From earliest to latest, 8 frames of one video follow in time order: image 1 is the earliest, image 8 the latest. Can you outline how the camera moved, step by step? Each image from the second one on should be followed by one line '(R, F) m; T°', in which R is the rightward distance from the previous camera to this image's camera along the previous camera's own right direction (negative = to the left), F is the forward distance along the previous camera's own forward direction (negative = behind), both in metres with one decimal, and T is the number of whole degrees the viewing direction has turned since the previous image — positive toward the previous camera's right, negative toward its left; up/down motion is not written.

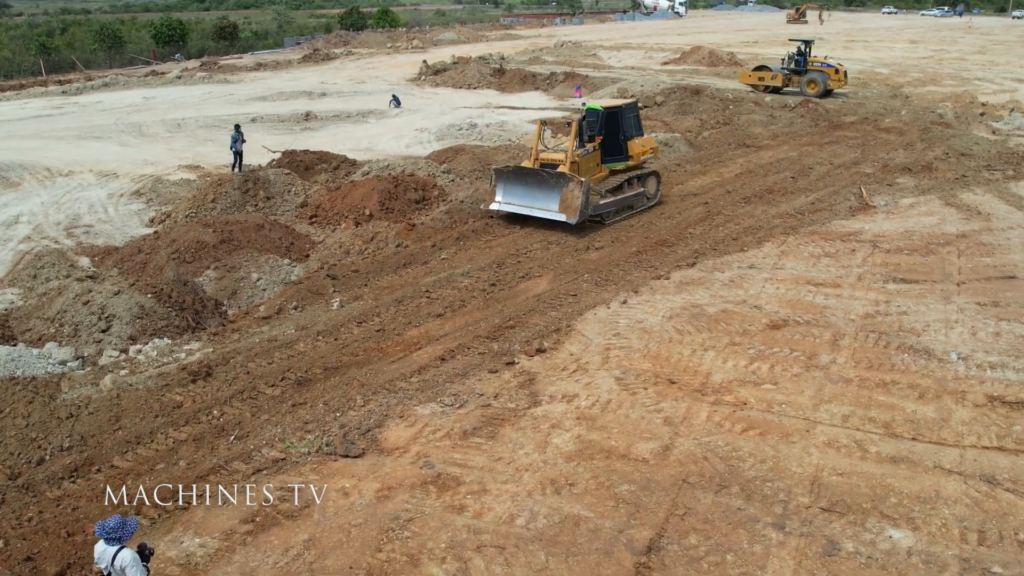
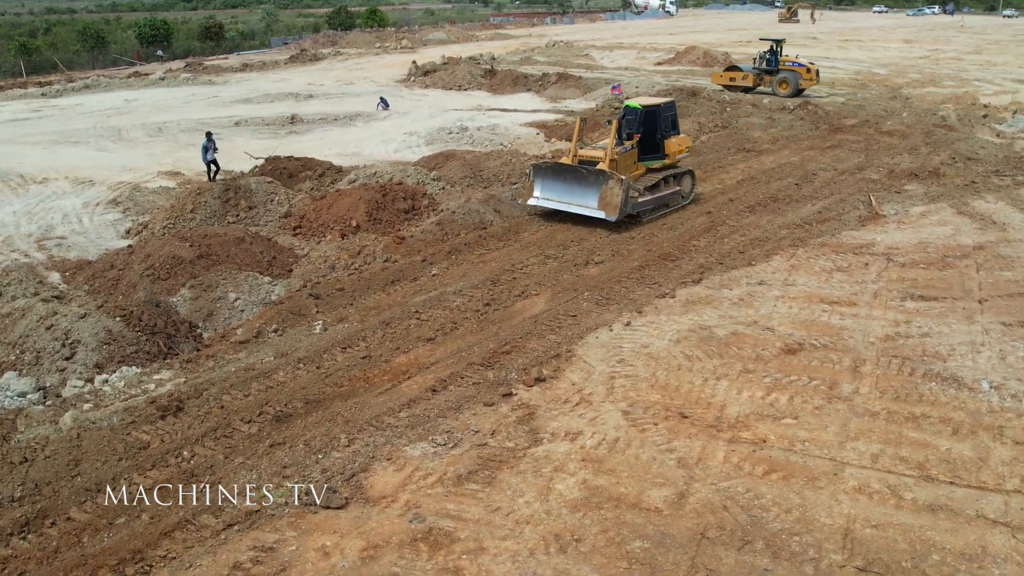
(-0.1, +0.6) m; +1°
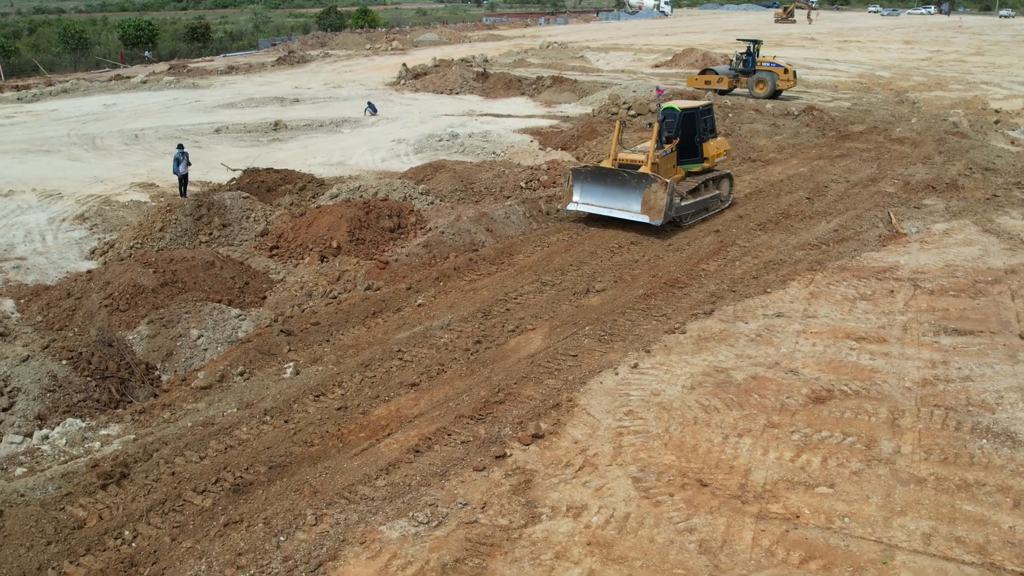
(0.0, +0.9) m; 0°
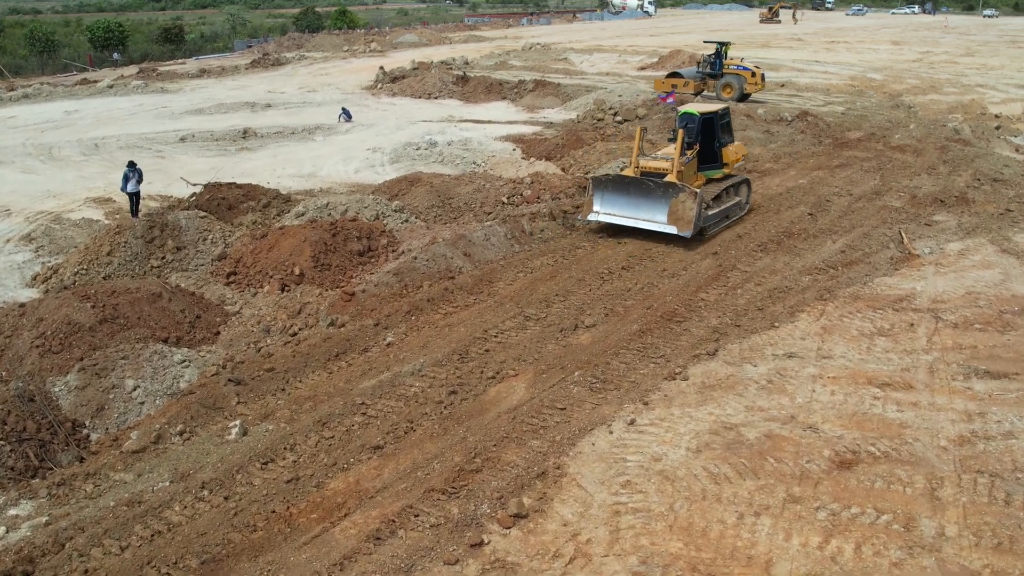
(+0.1, +1.0) m; +1°
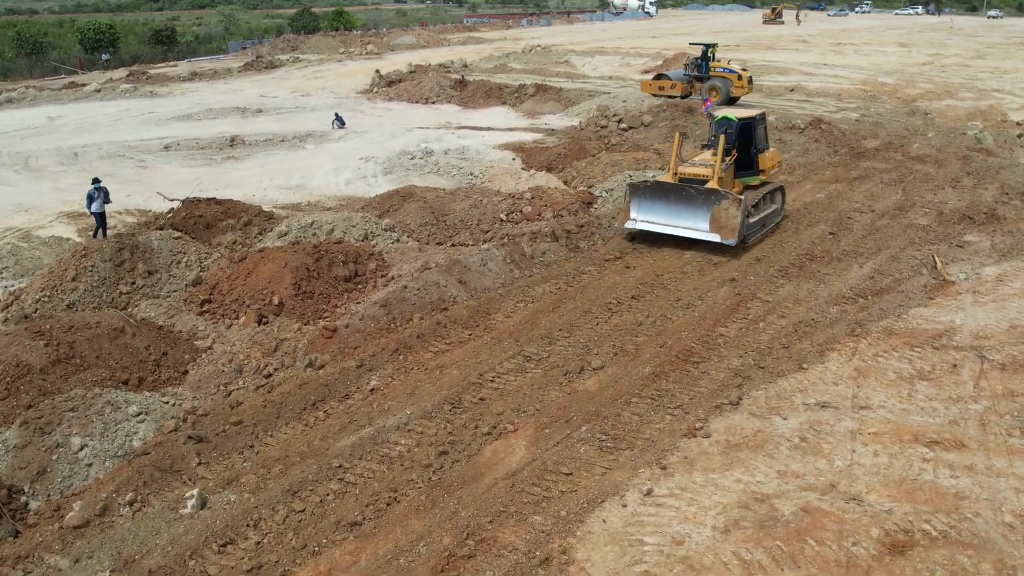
(0.0, +0.9) m; 0°
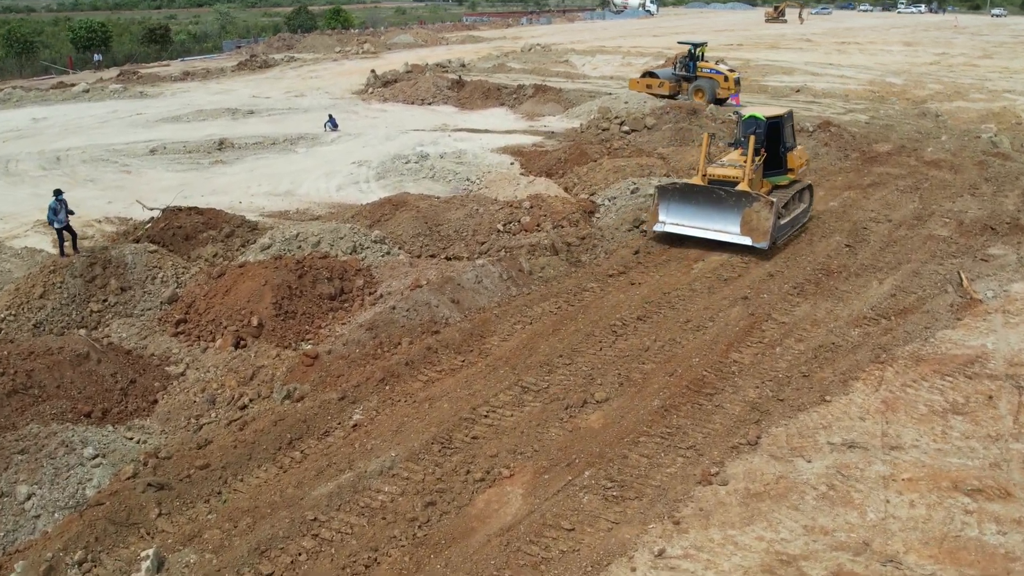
(0.0, +0.7) m; 0°
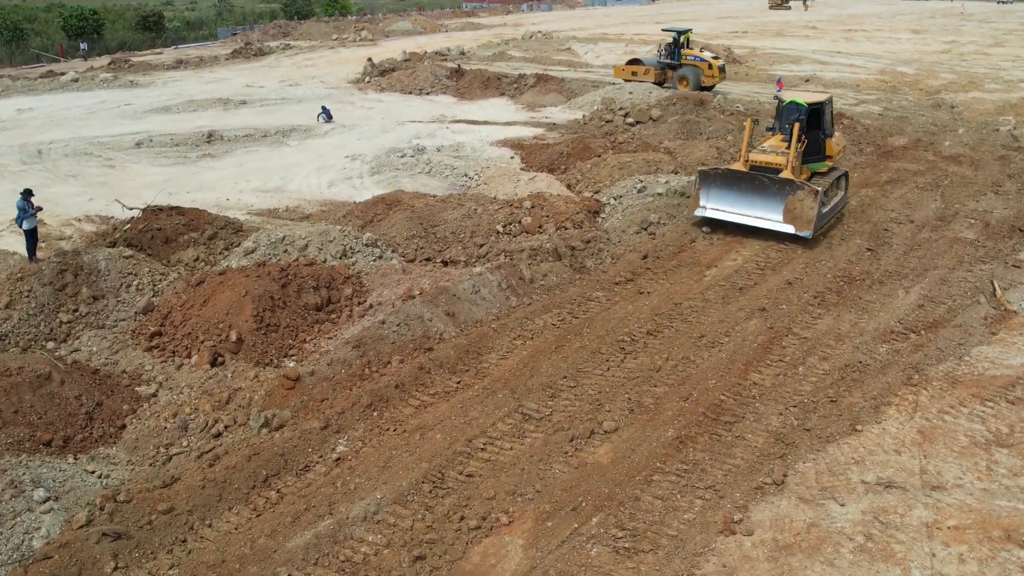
(0.0, +0.7) m; 0°
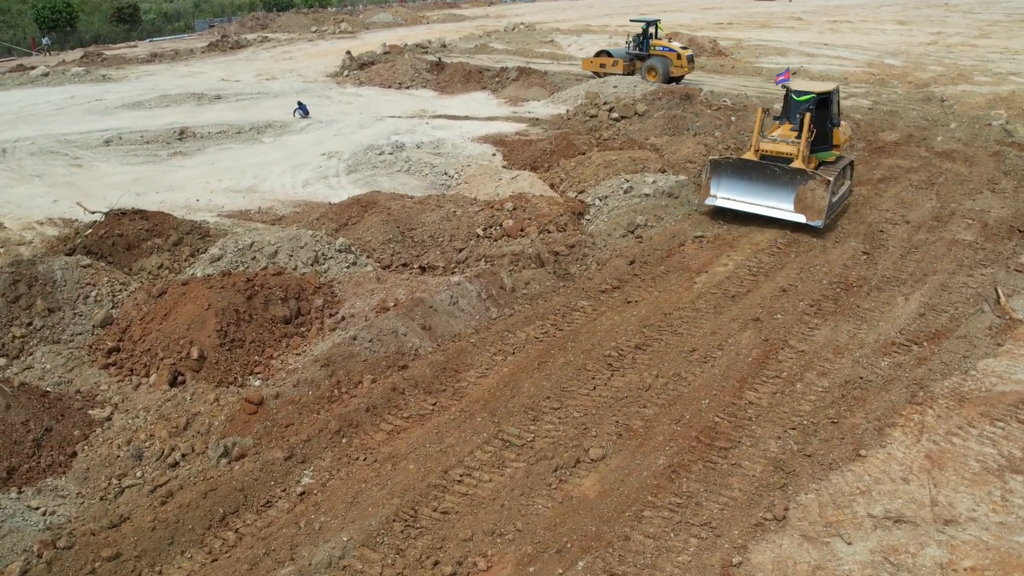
(+0.1, +0.5) m; +1°
